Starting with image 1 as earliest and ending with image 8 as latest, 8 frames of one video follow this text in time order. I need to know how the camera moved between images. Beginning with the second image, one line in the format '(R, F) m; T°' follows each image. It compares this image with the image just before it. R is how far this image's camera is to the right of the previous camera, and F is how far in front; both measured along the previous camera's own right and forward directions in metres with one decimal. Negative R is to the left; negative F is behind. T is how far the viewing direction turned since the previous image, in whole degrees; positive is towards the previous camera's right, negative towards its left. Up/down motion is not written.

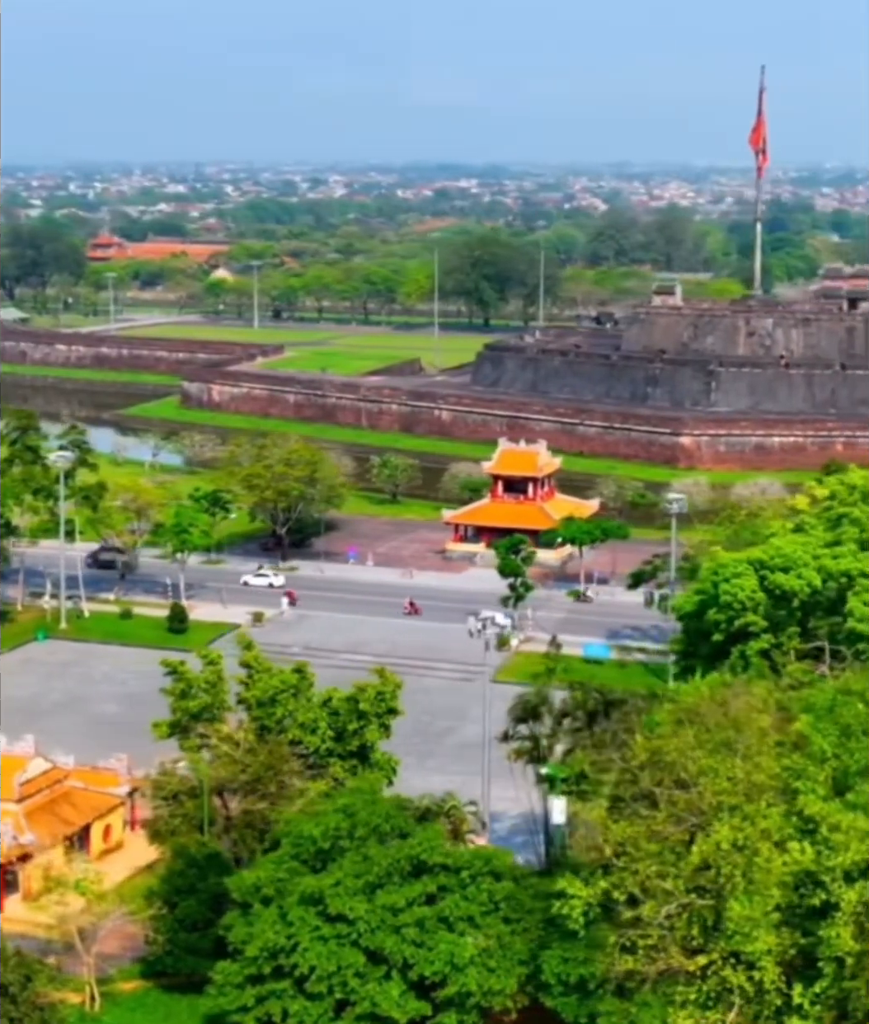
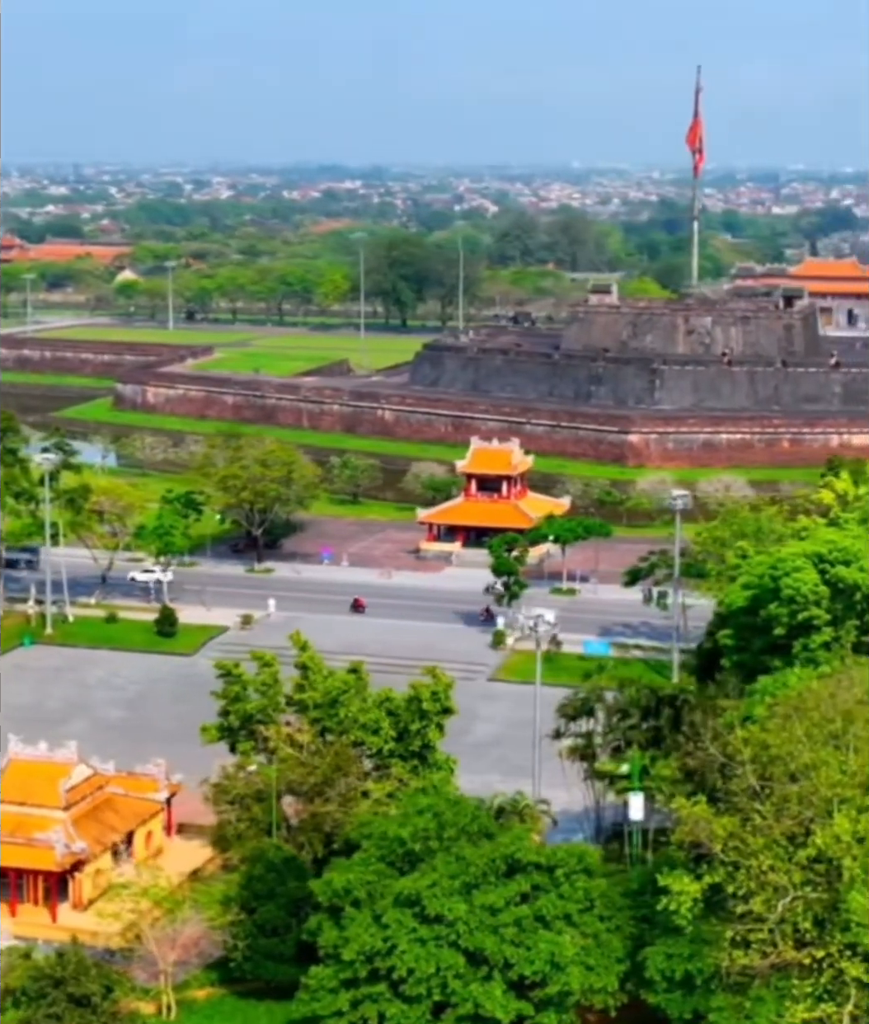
(-1.2, +0.1) m; +3°
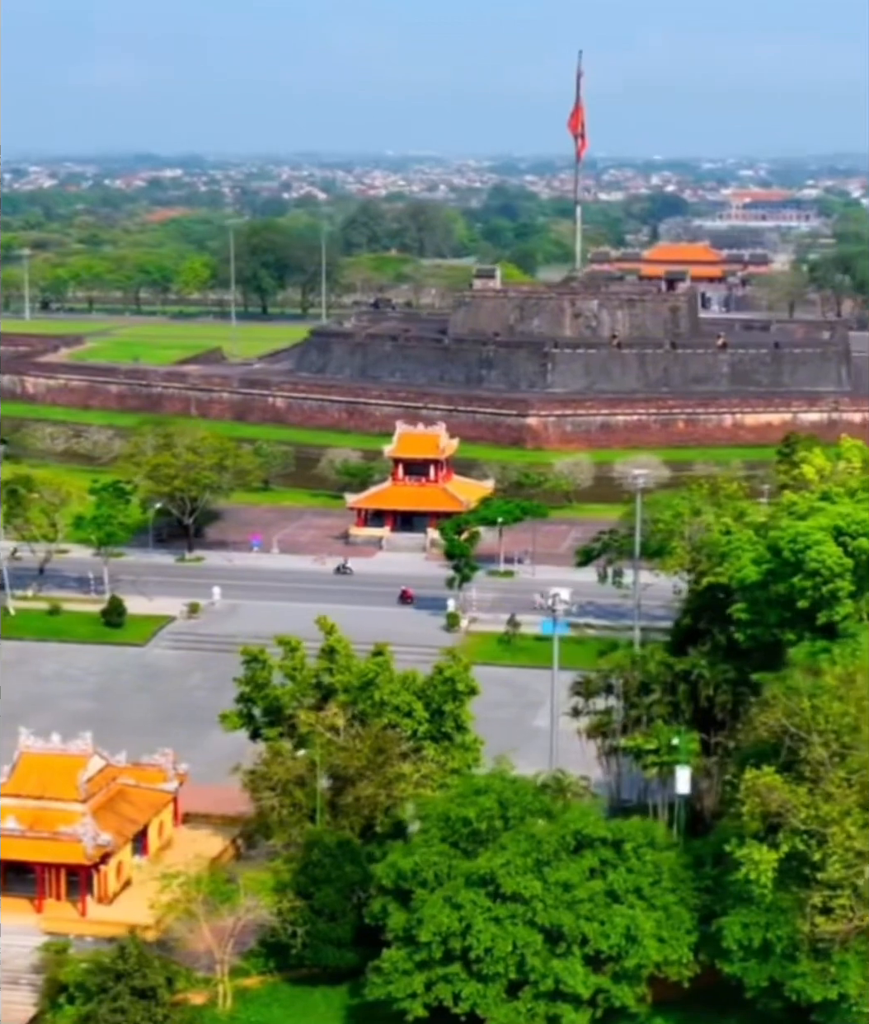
(-1.4, +0.1) m; +5°
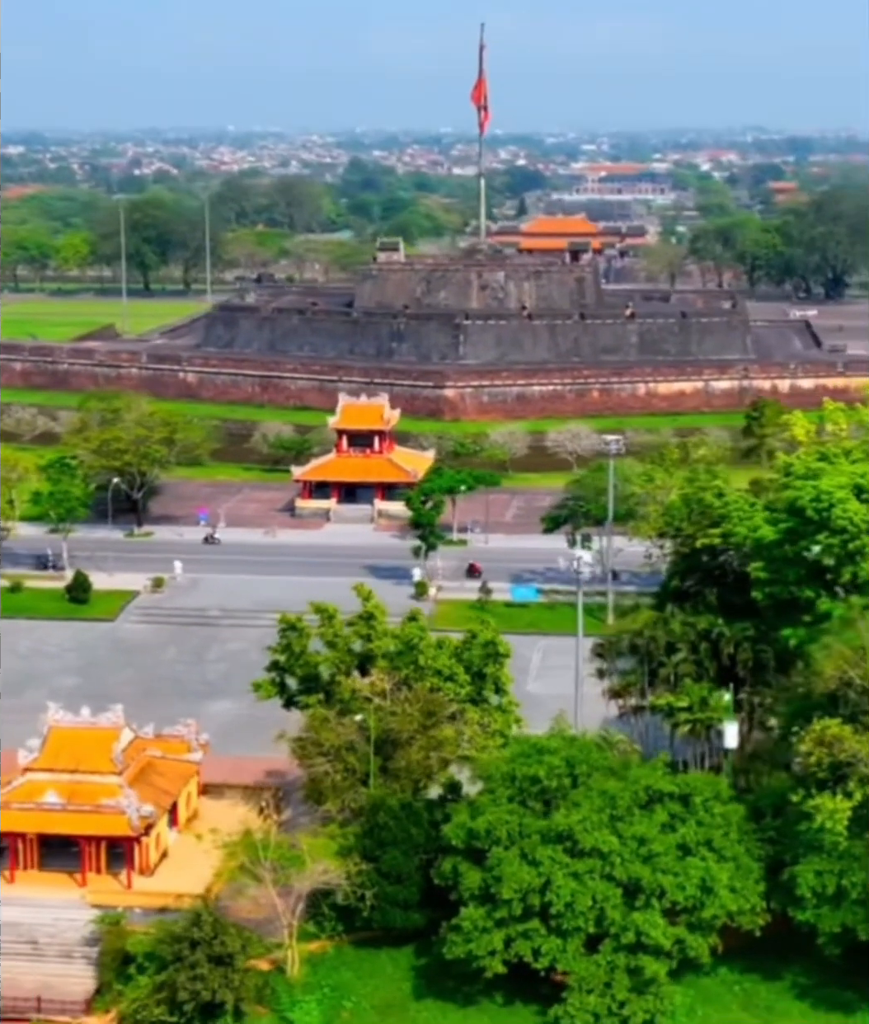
(-1.3, -0.1) m; +4°
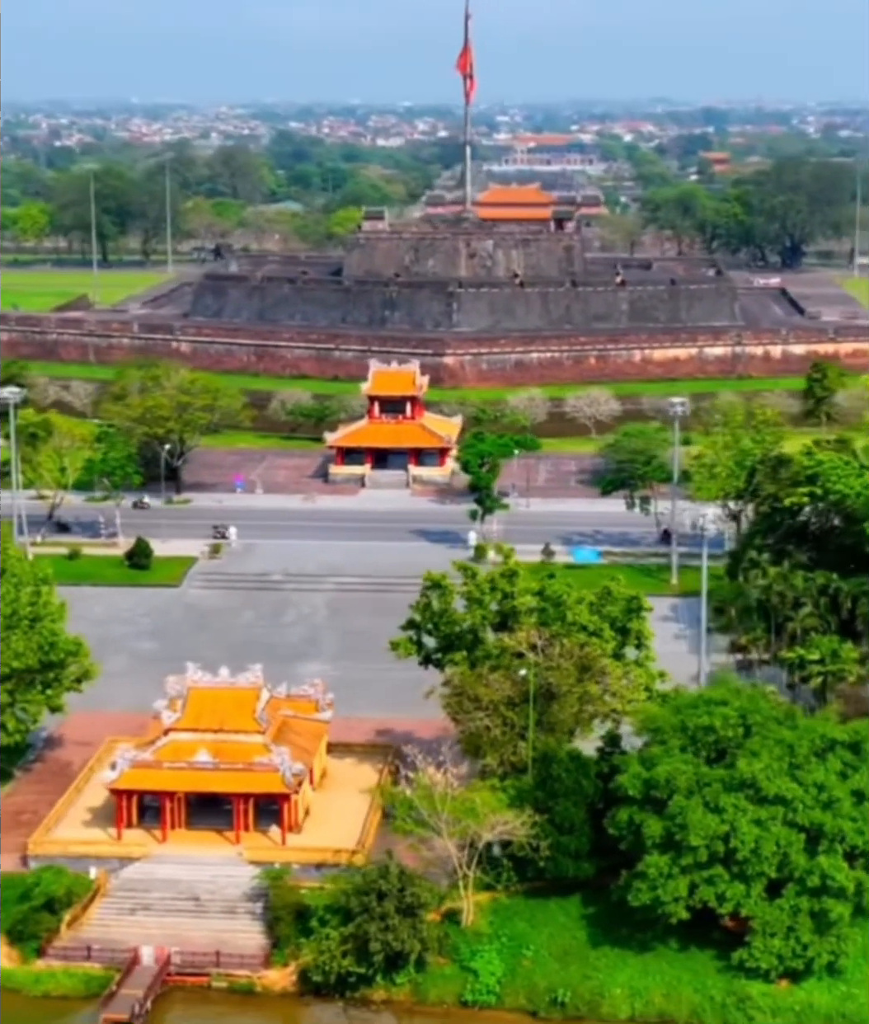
(-1.6, -0.1) m; +3°
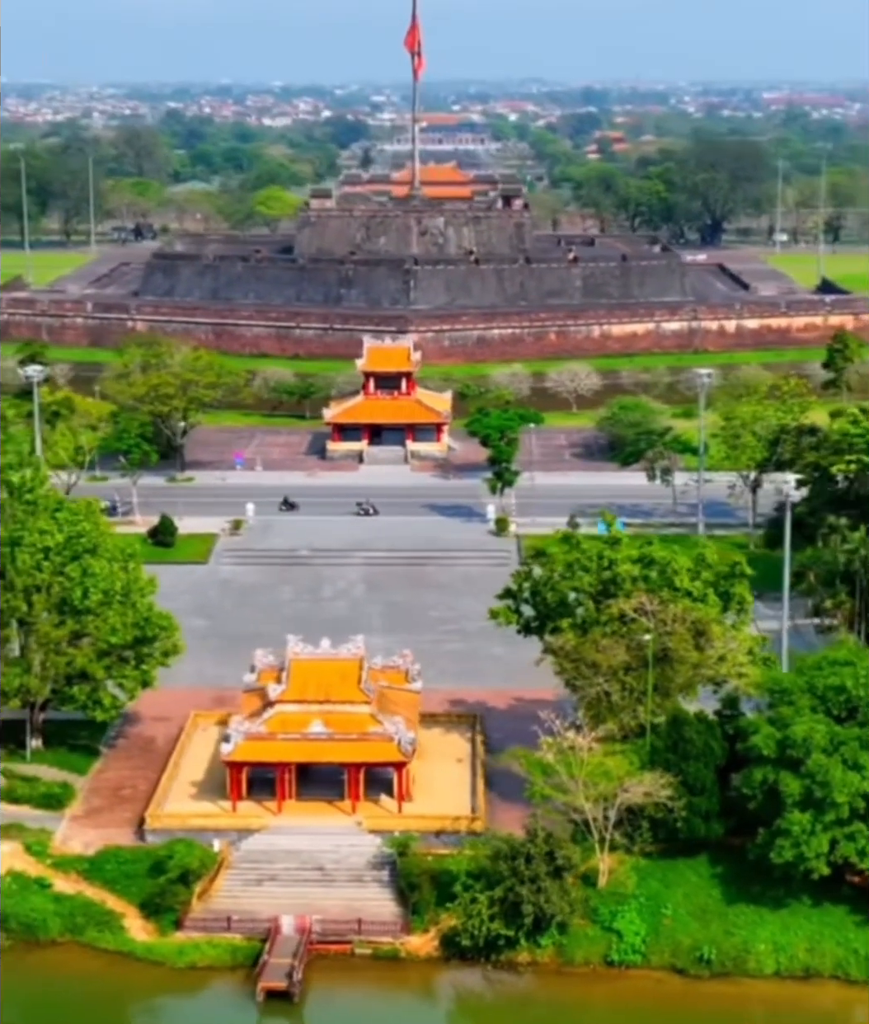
(-1.6, -0.1) m; +4°
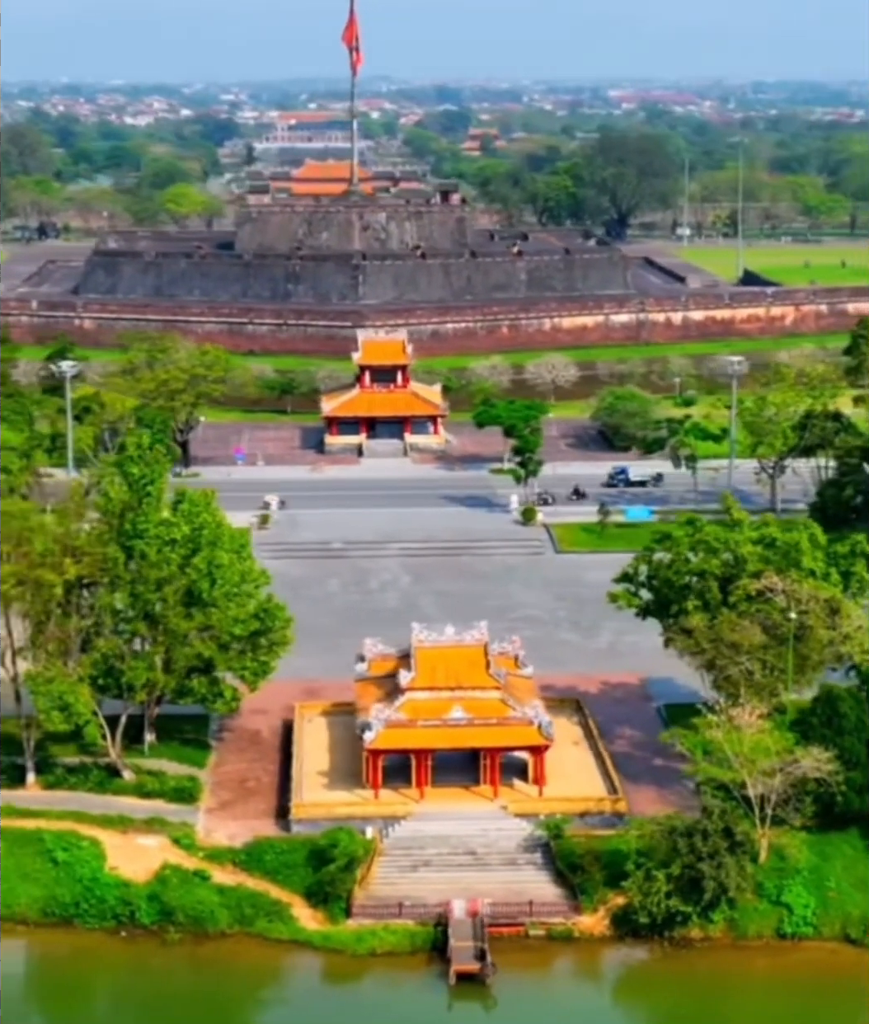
(-2.0, 0.0) m; +4°
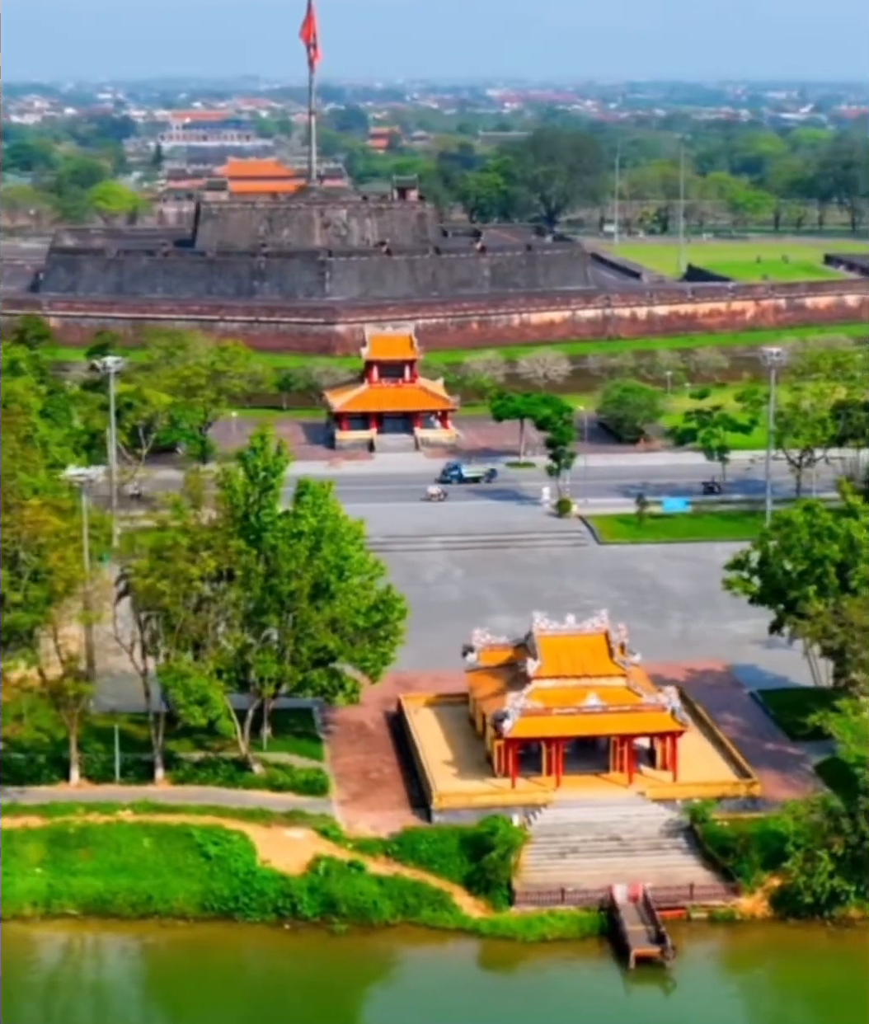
(-1.8, 0.0) m; +4°
